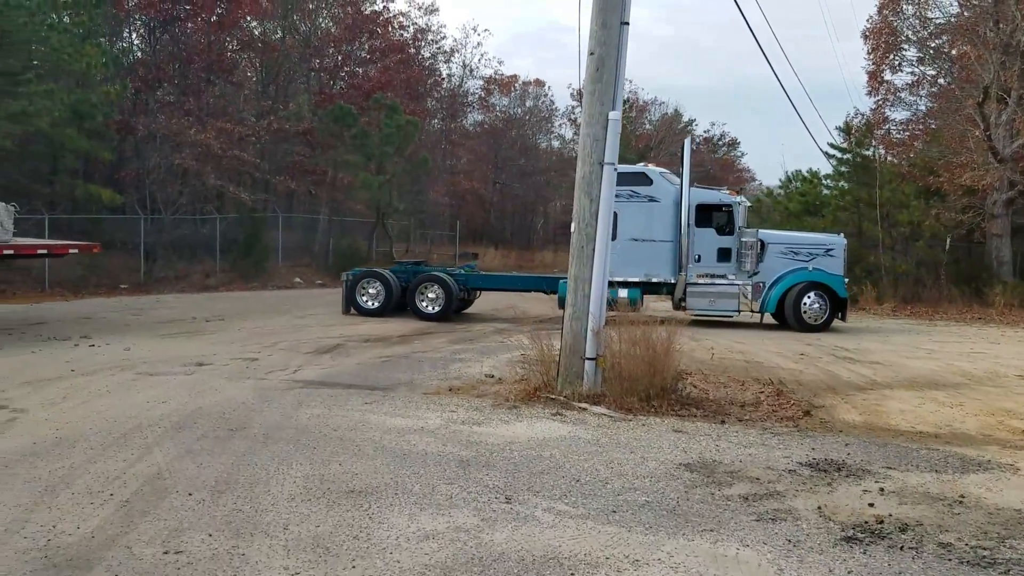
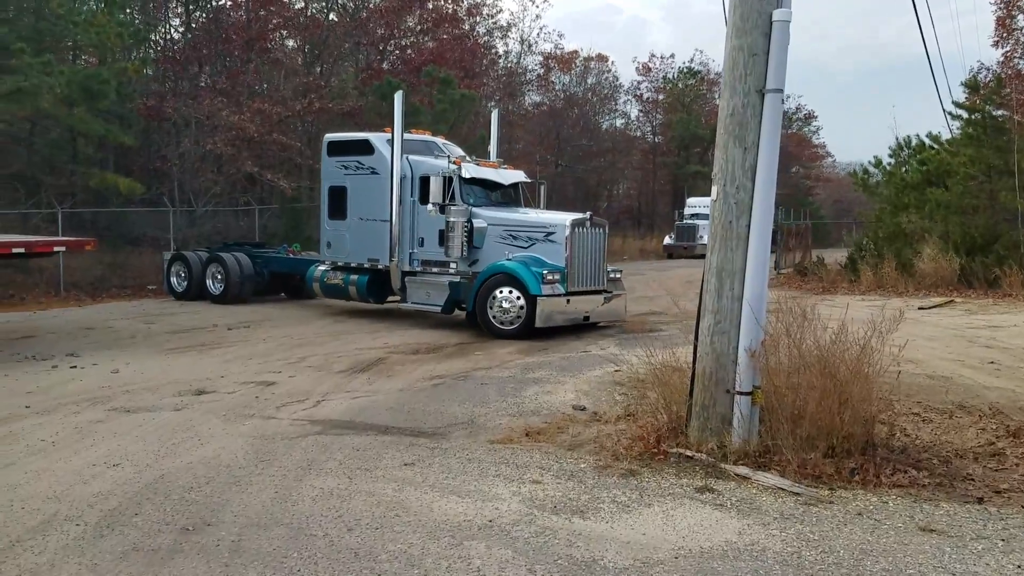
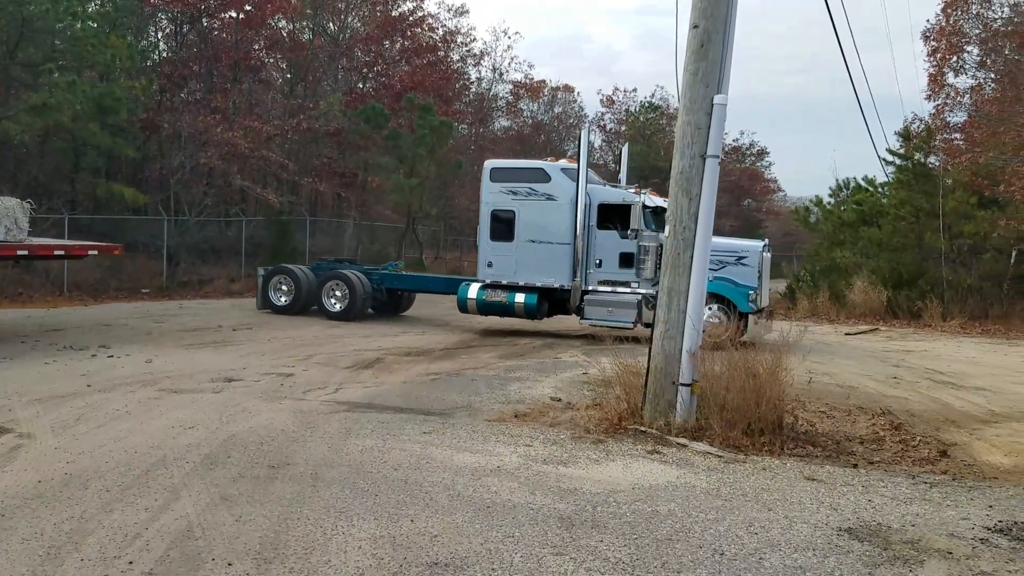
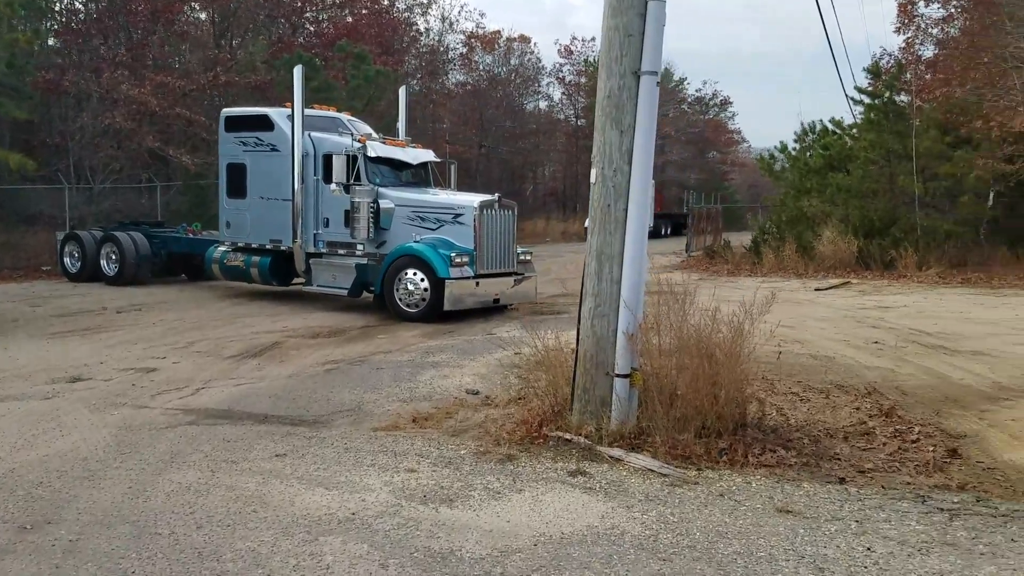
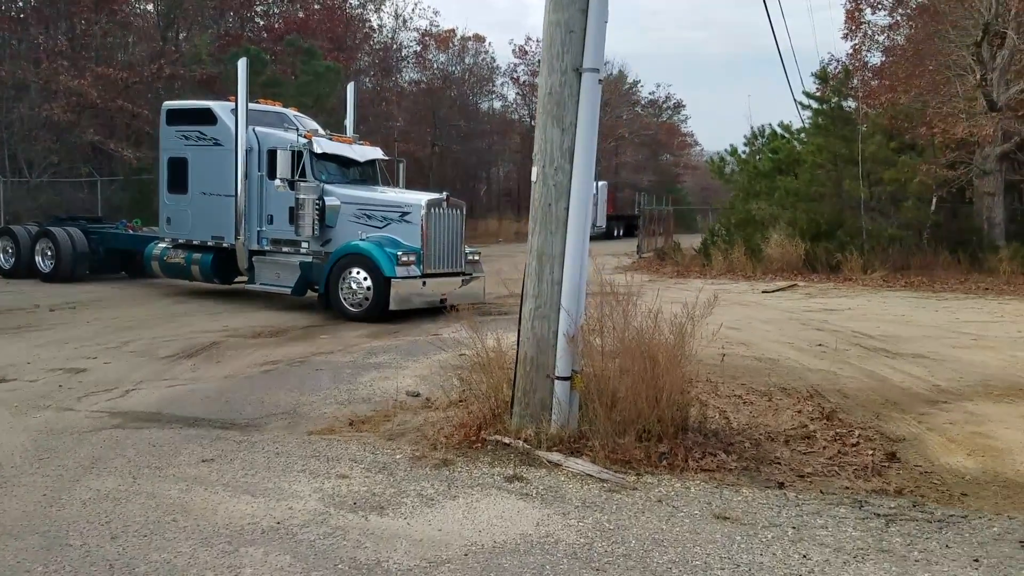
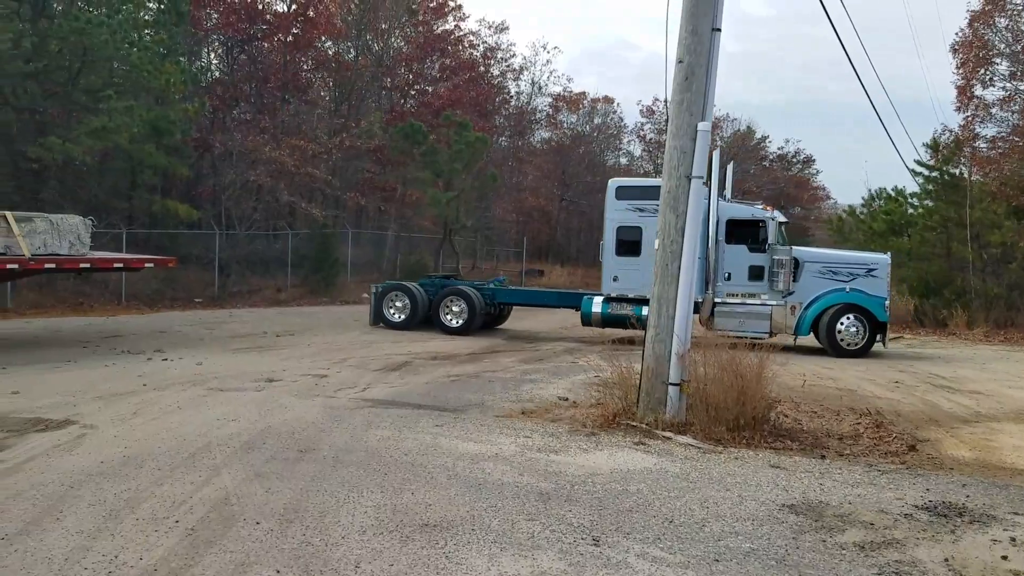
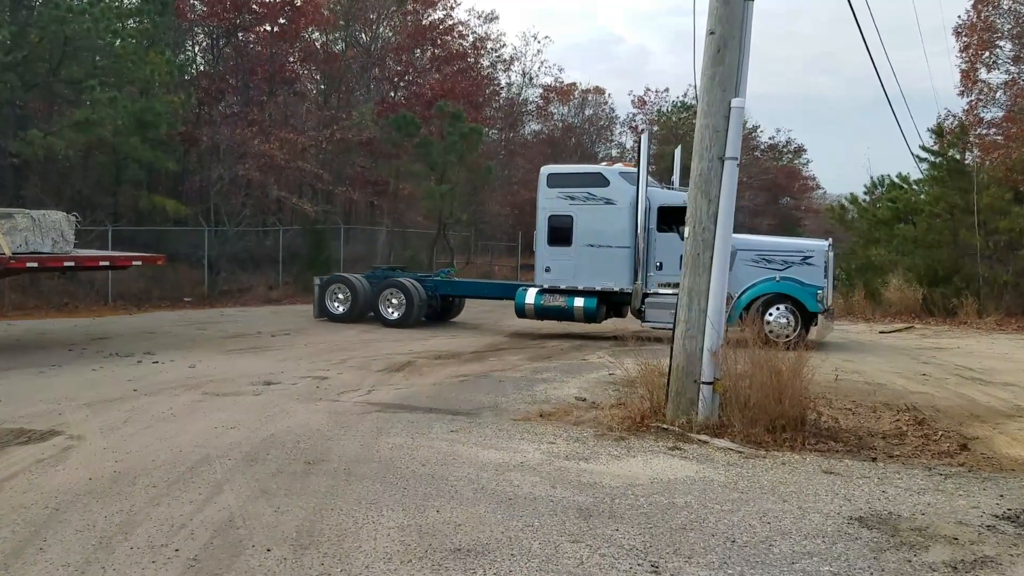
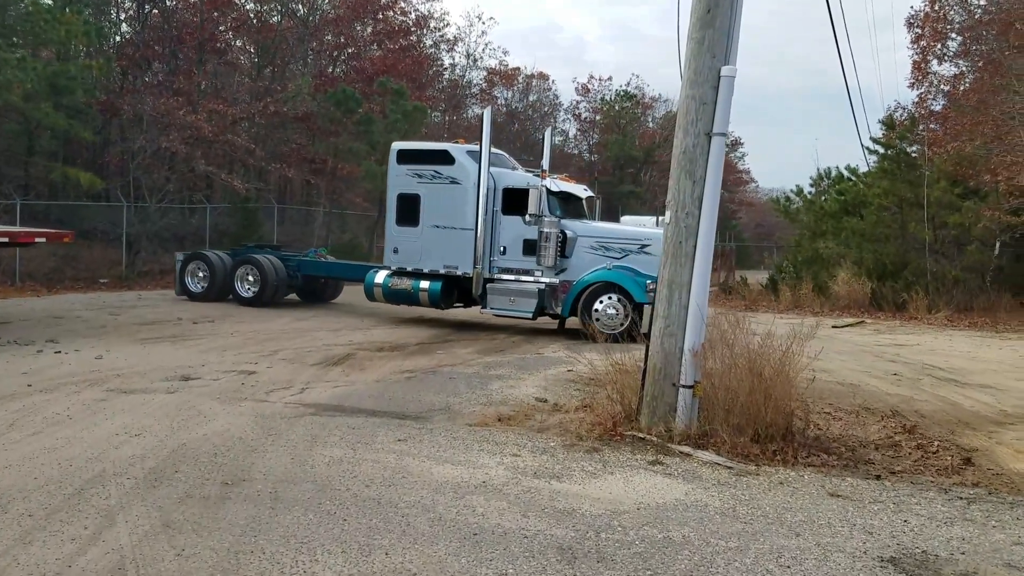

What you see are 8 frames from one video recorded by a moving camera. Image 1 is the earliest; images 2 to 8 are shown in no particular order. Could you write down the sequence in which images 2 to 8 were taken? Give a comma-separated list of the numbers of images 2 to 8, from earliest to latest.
6, 7, 3, 8, 2, 4, 5
